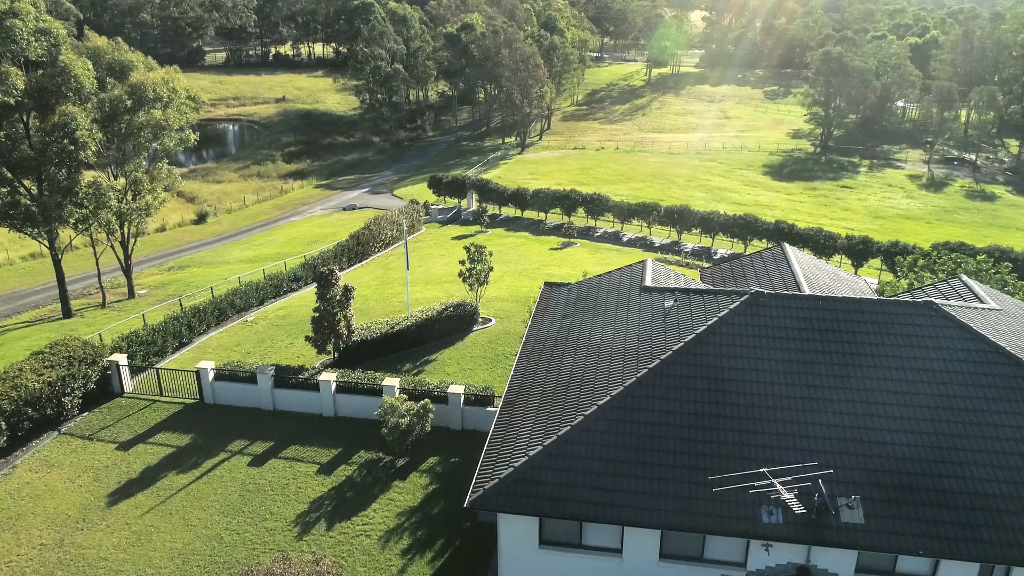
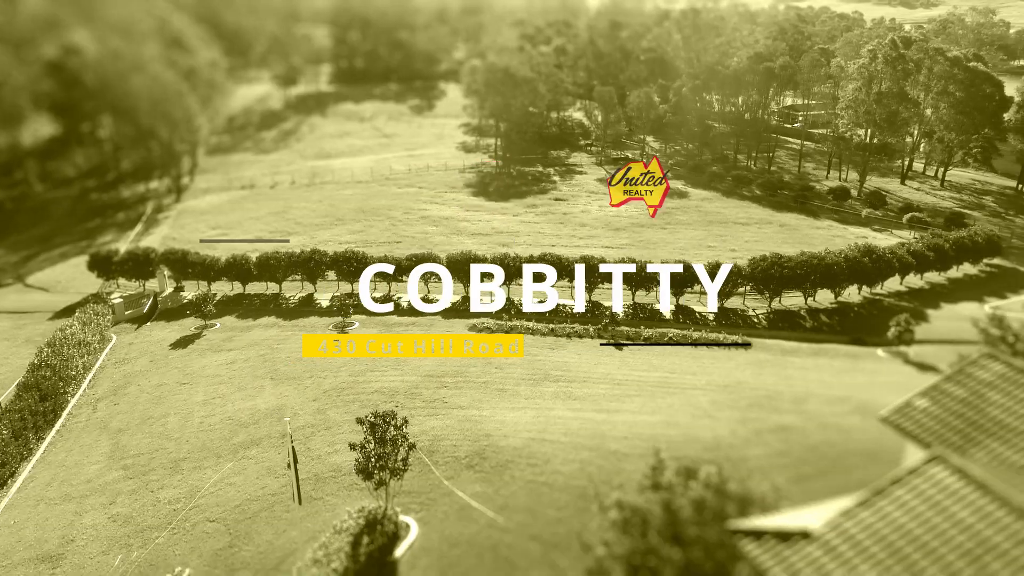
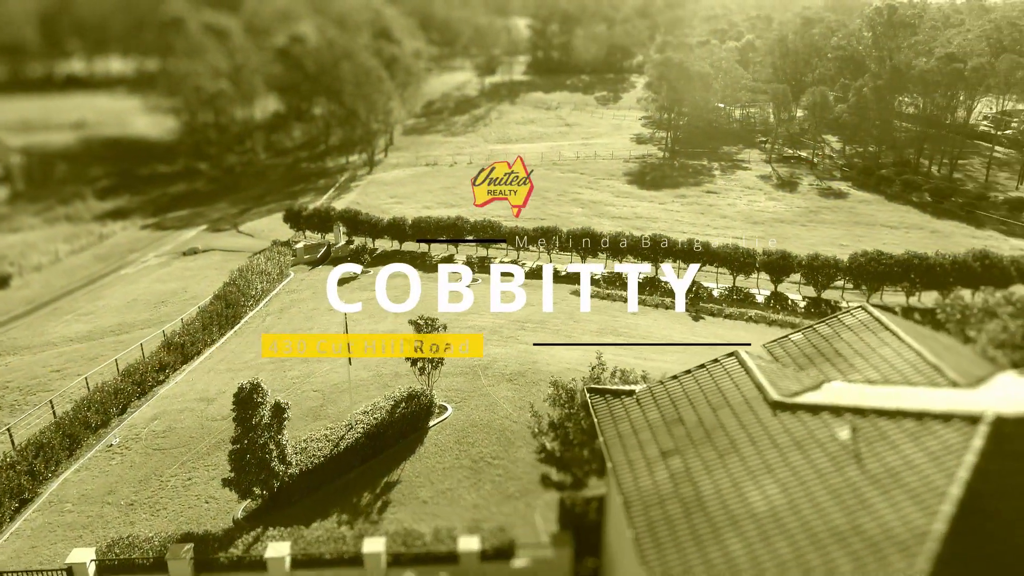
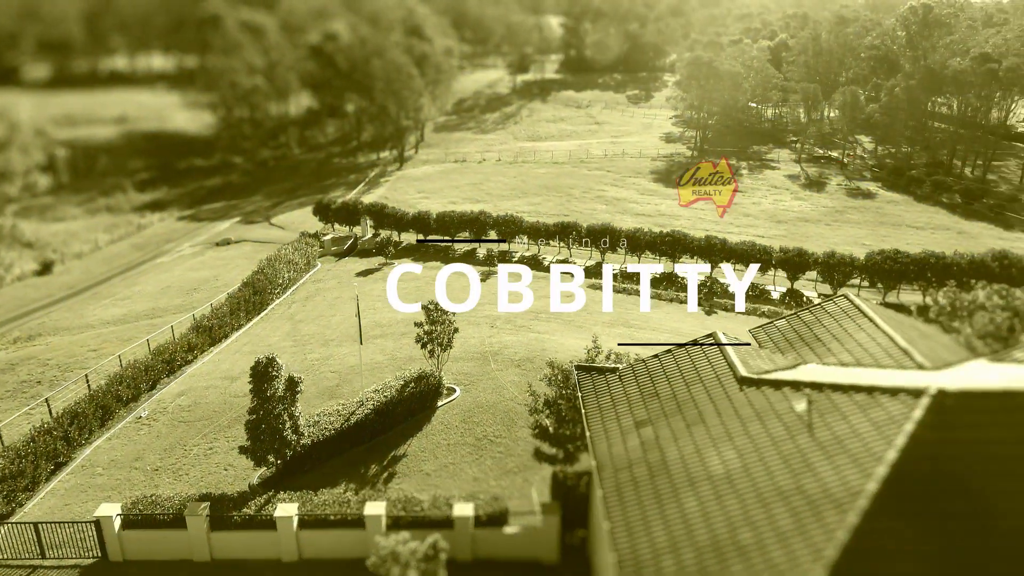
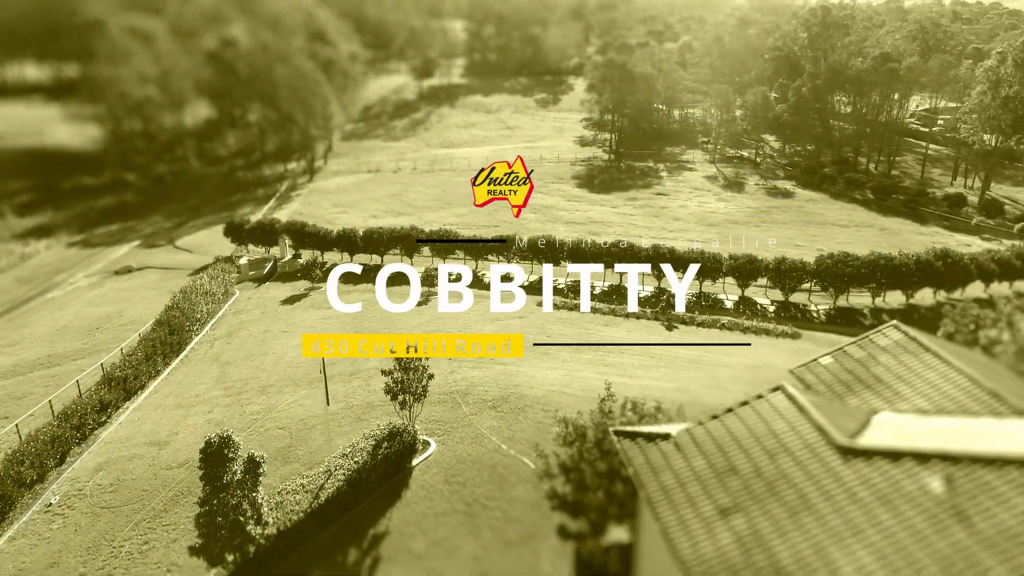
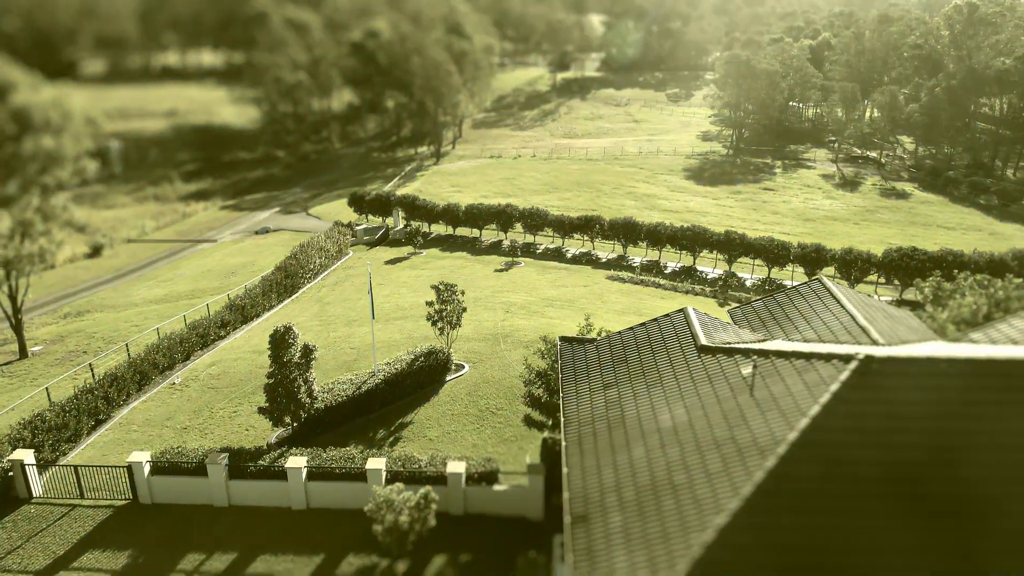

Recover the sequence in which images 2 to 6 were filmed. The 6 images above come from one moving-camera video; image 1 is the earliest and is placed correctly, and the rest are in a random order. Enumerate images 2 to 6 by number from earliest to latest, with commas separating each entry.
6, 4, 3, 5, 2
